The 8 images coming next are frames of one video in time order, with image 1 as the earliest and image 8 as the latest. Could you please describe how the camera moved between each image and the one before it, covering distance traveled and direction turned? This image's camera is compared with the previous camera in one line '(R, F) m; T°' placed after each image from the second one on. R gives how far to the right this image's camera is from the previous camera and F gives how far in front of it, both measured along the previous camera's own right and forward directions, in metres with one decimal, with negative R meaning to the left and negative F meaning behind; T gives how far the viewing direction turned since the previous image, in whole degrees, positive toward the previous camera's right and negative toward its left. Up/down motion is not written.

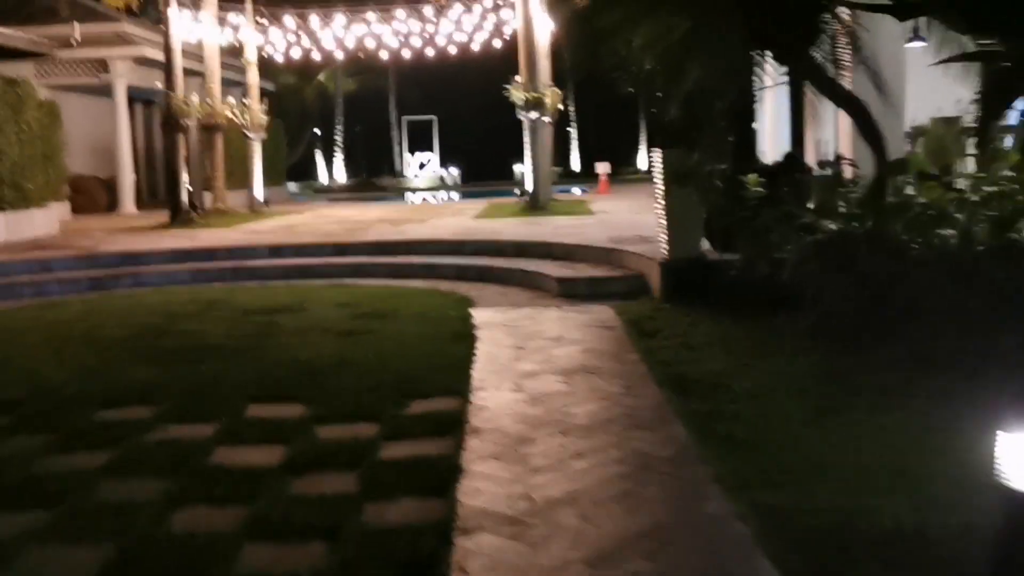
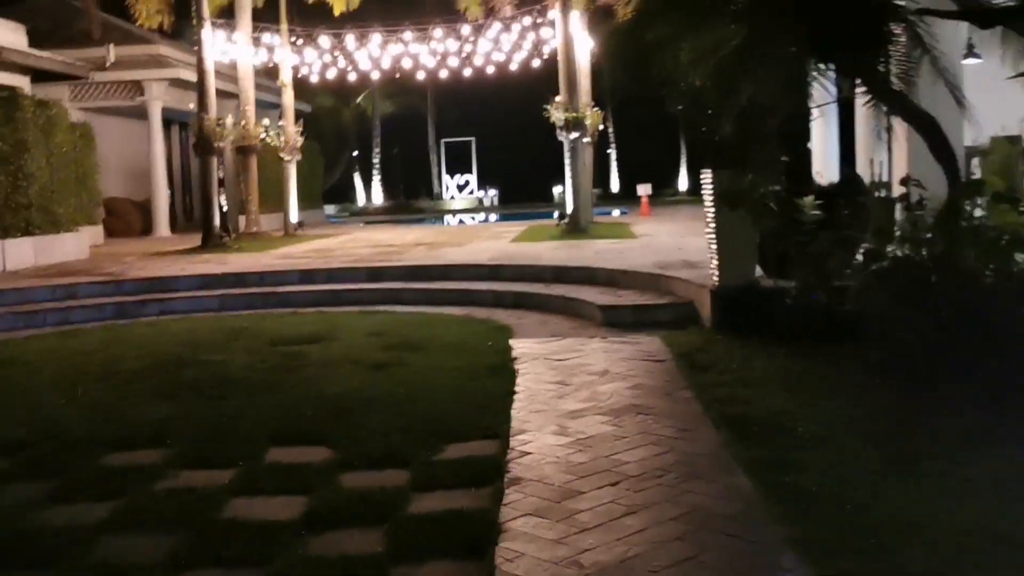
(0.0, +0.5) m; -2°
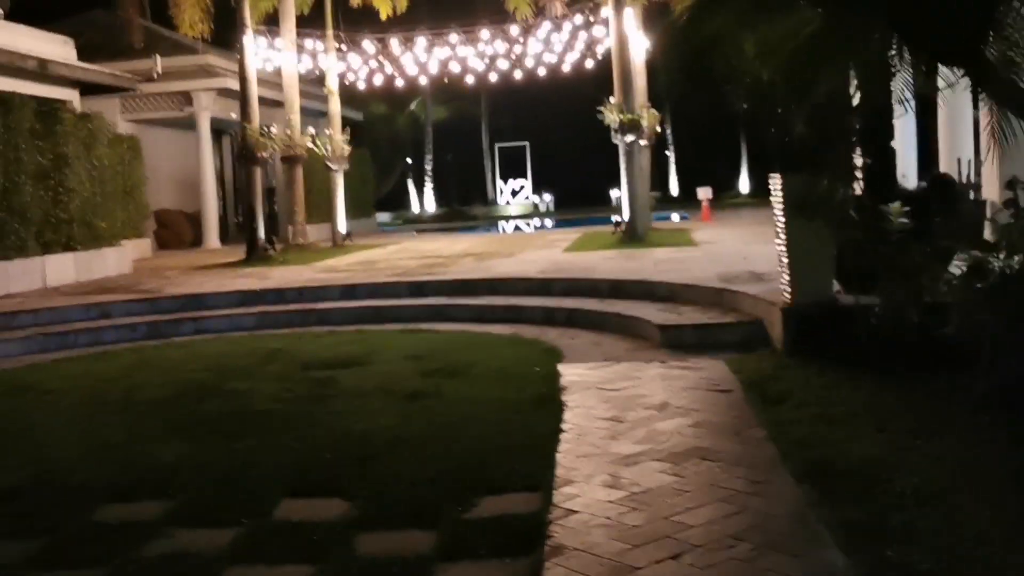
(+0.1, +0.7) m; -4°
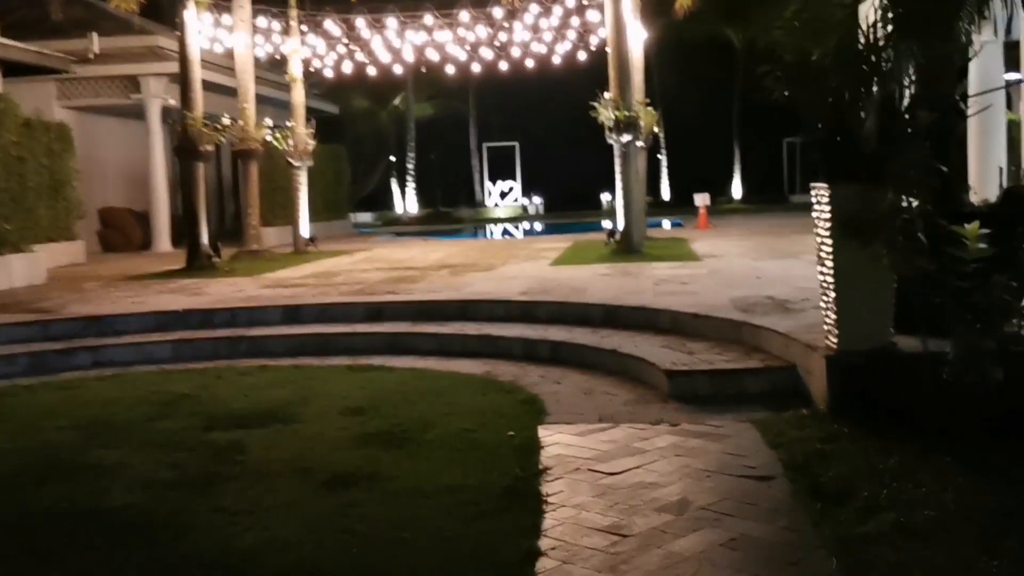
(+0.1, +1.7) m; +1°
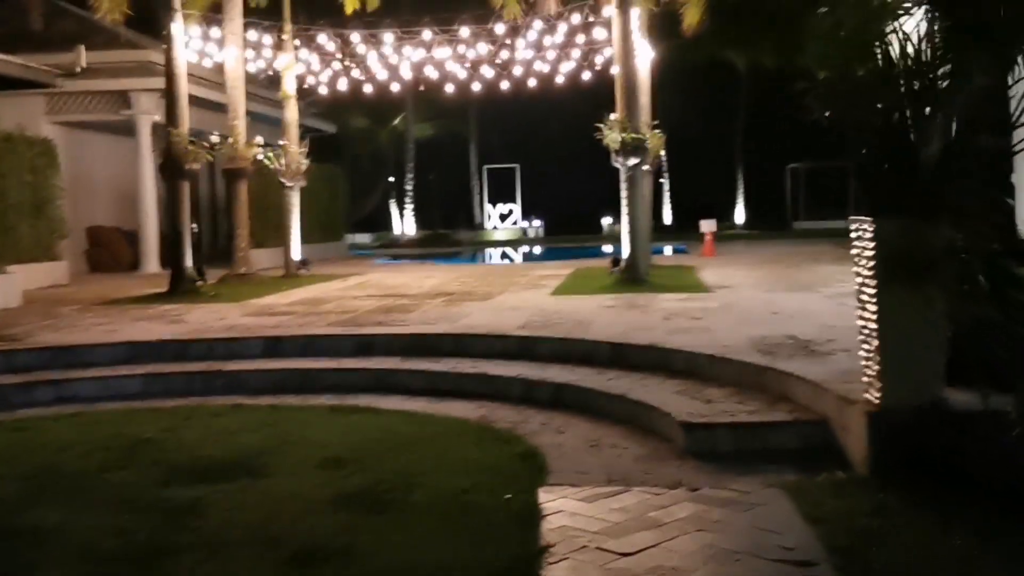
(0.0, +0.7) m; 0°
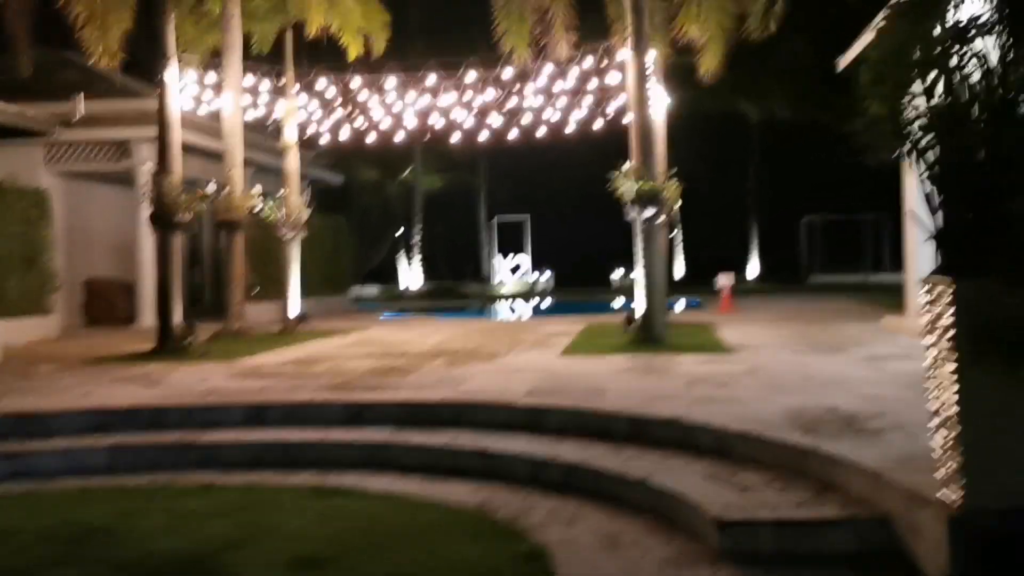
(0.0, +0.8) m; -1°
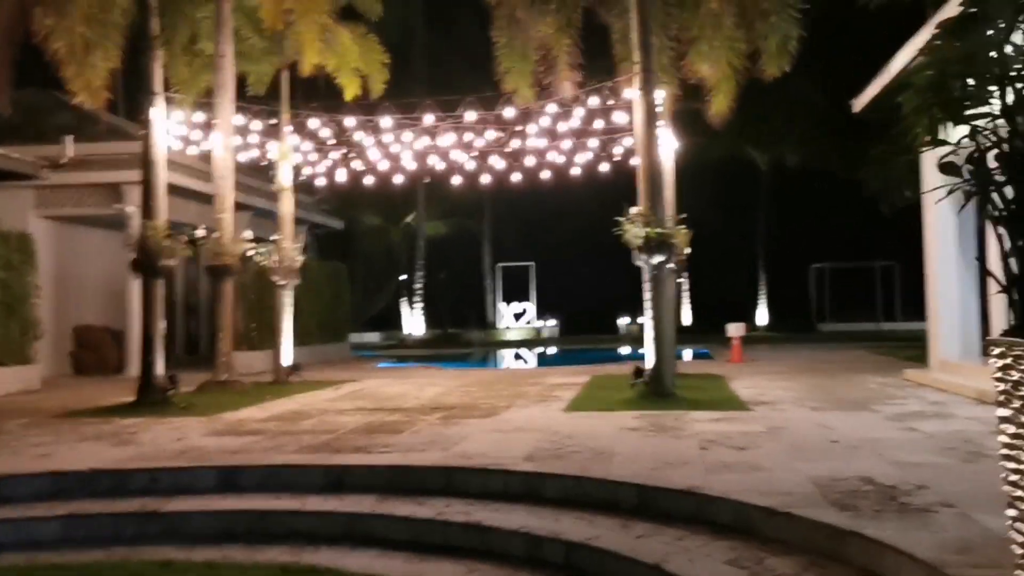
(+0.1, +0.7) m; 0°
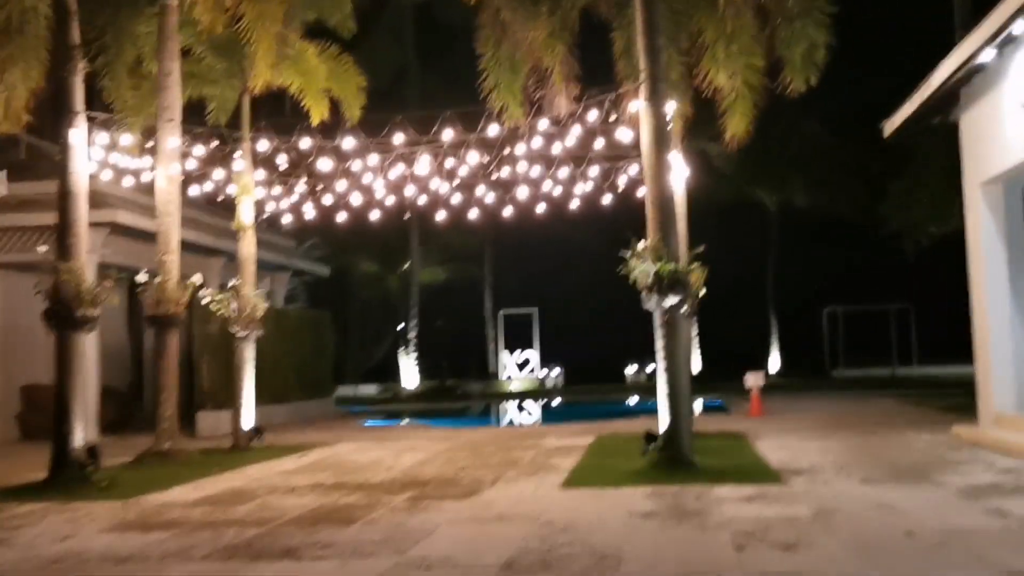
(+0.2, +1.8) m; 0°
